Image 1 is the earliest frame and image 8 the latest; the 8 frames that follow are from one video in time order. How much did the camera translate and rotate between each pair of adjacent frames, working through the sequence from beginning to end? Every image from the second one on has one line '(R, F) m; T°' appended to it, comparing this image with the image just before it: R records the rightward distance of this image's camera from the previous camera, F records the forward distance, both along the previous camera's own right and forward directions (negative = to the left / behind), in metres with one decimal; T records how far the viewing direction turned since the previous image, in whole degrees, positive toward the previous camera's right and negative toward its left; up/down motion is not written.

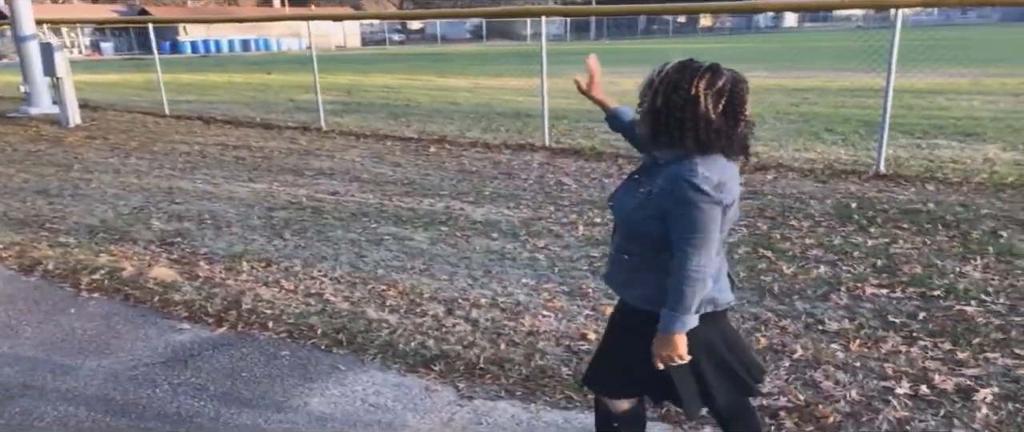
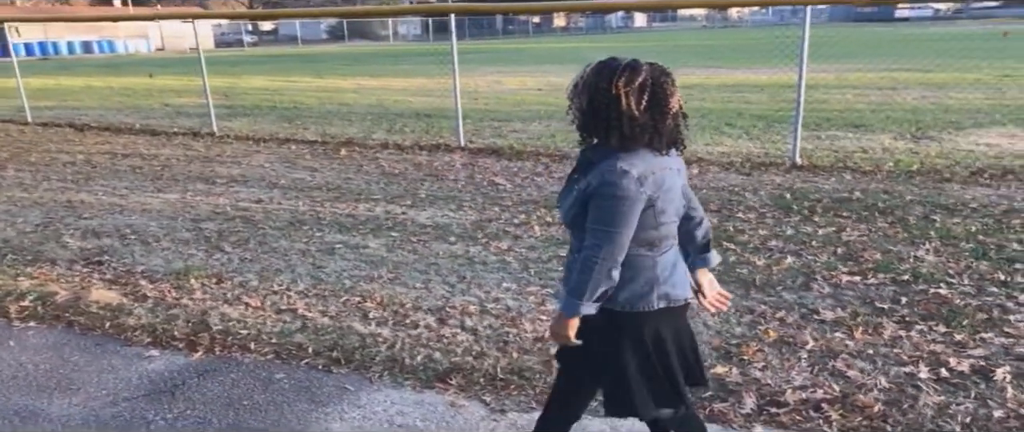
(-0.6, +0.2) m; +9°
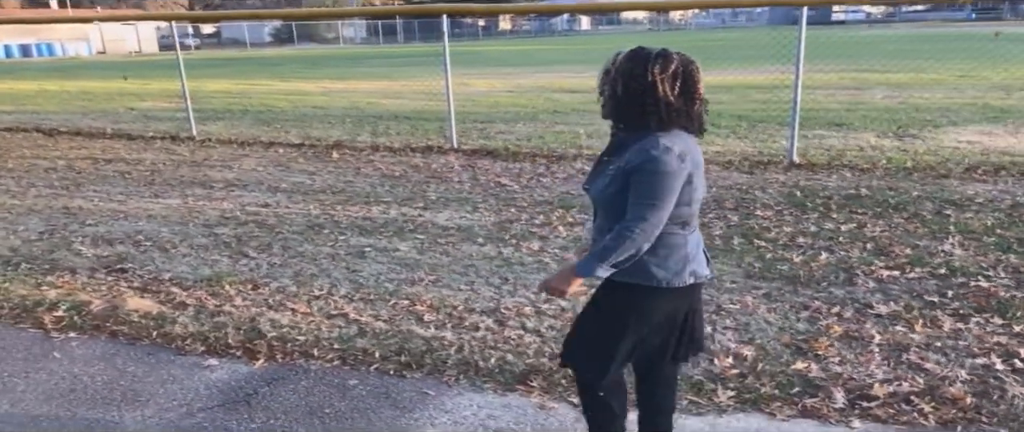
(-0.5, +0.1) m; +3°
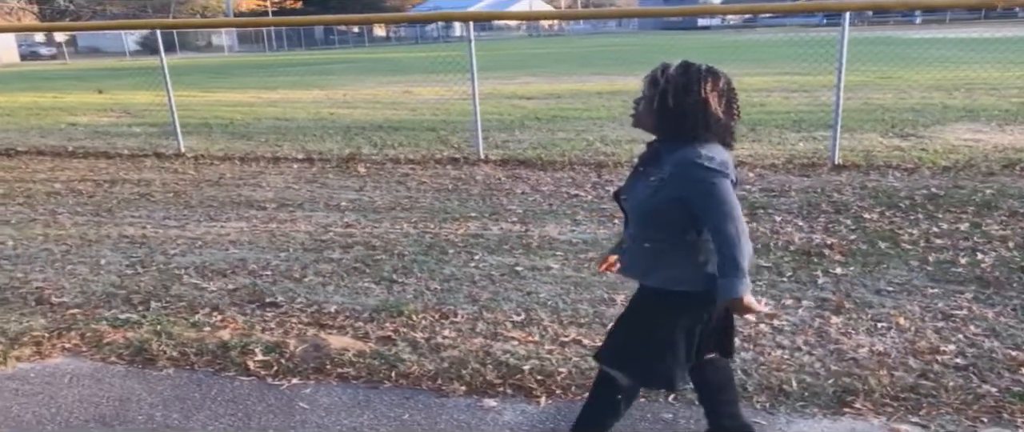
(-1.5, +0.3) m; +8°
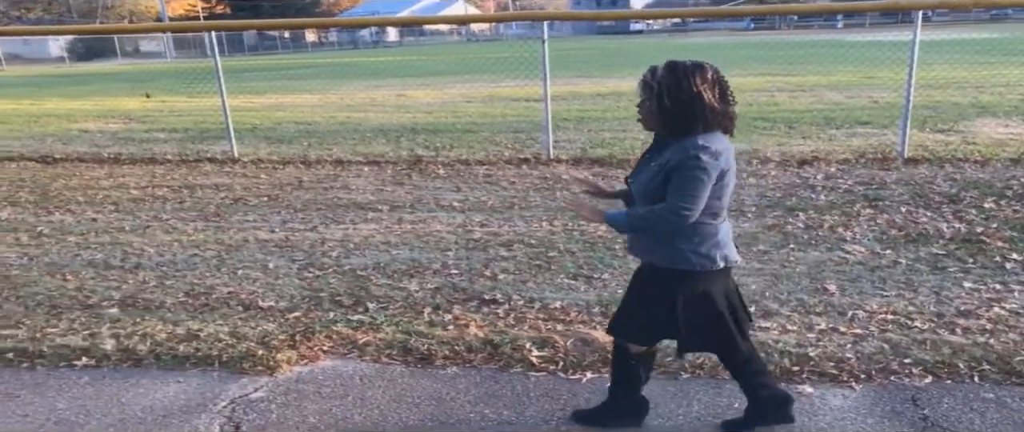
(-1.4, 0.0) m; +4°
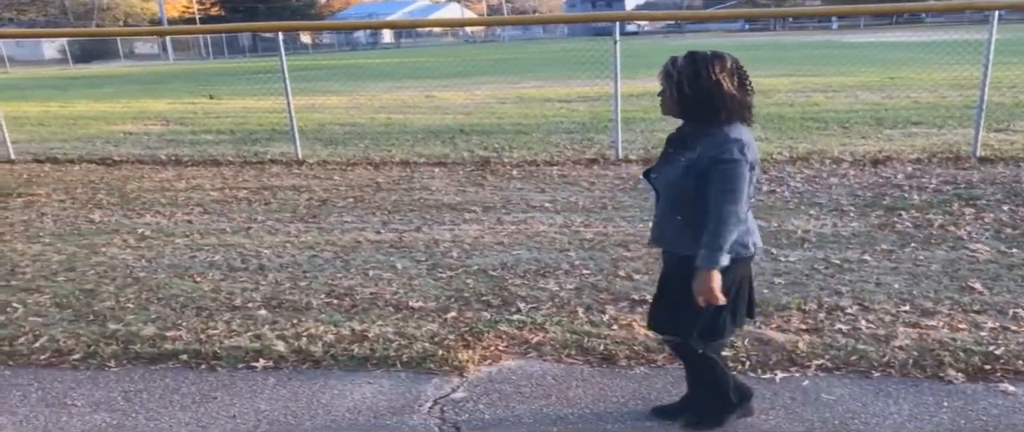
(-0.8, 0.0) m; +1°
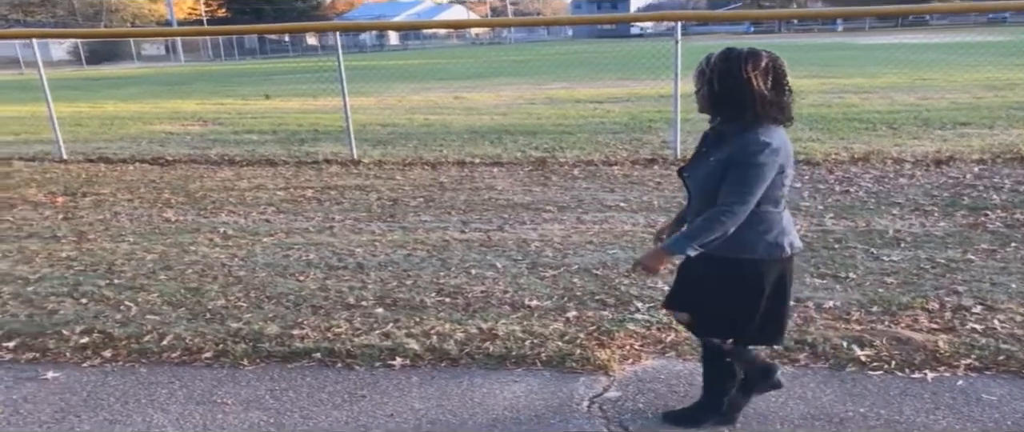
(-0.5, 0.0) m; 0°
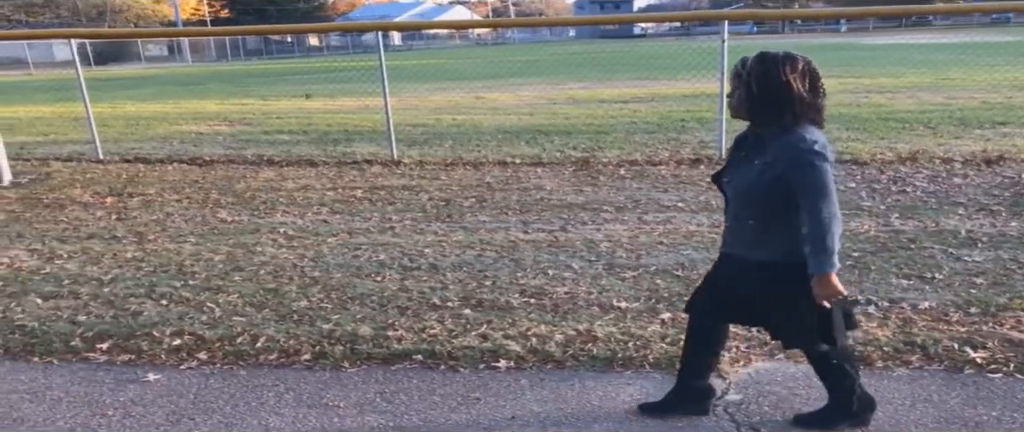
(-0.4, +0.1) m; 0°
